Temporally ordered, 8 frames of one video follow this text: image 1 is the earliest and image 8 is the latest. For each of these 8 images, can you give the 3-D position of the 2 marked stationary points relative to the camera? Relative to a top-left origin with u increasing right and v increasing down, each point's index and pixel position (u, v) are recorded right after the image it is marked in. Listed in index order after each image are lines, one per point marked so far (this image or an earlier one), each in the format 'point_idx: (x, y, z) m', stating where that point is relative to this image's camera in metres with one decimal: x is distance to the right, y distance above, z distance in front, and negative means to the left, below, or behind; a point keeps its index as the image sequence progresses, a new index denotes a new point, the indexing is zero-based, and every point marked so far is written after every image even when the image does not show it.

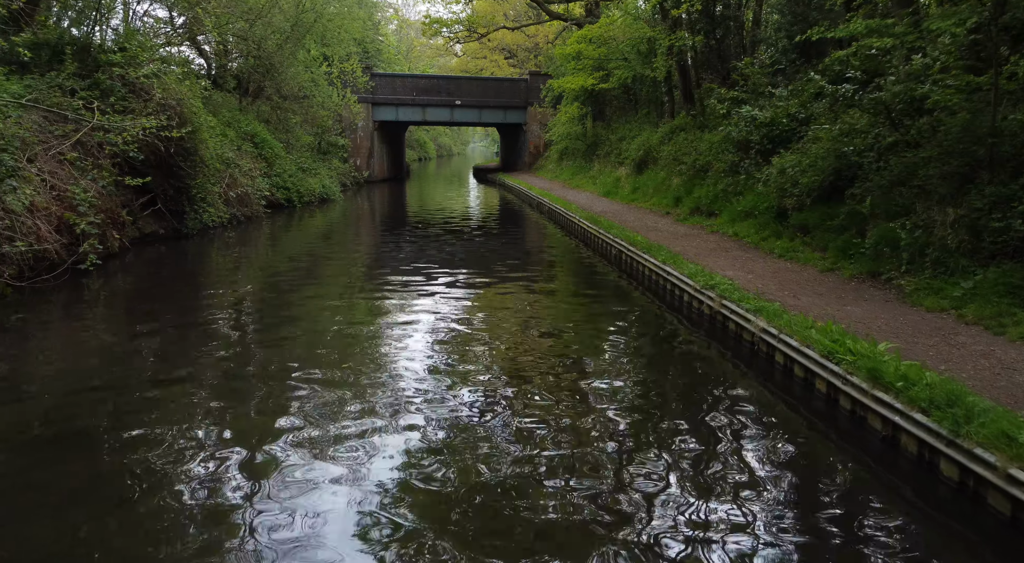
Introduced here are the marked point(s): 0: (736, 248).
0: (+4.1, +0.6, +15.0) m
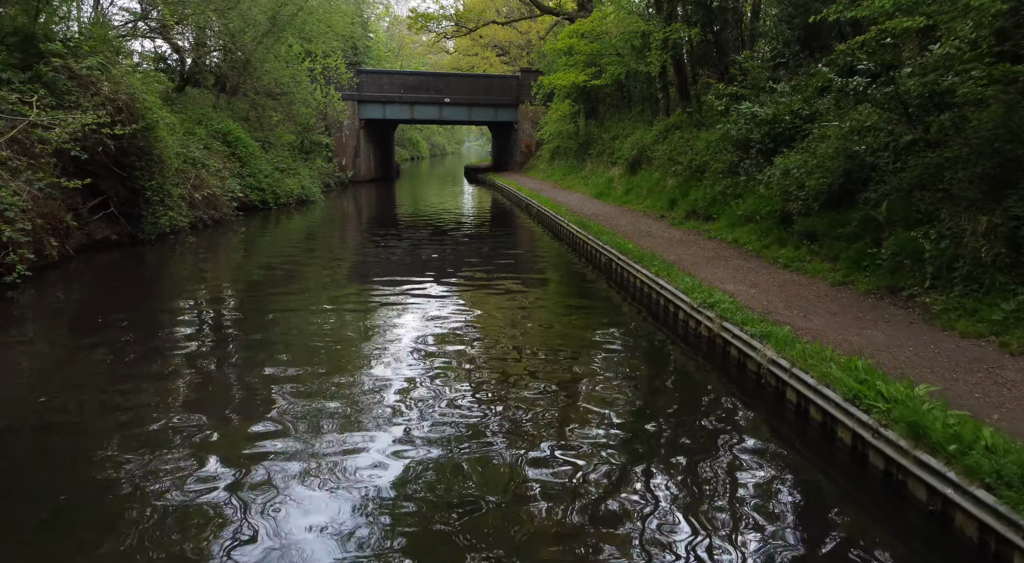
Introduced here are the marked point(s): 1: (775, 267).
0: (+3.8, +0.4, +13.7) m
1: (+4.0, +0.2, +12.4) m
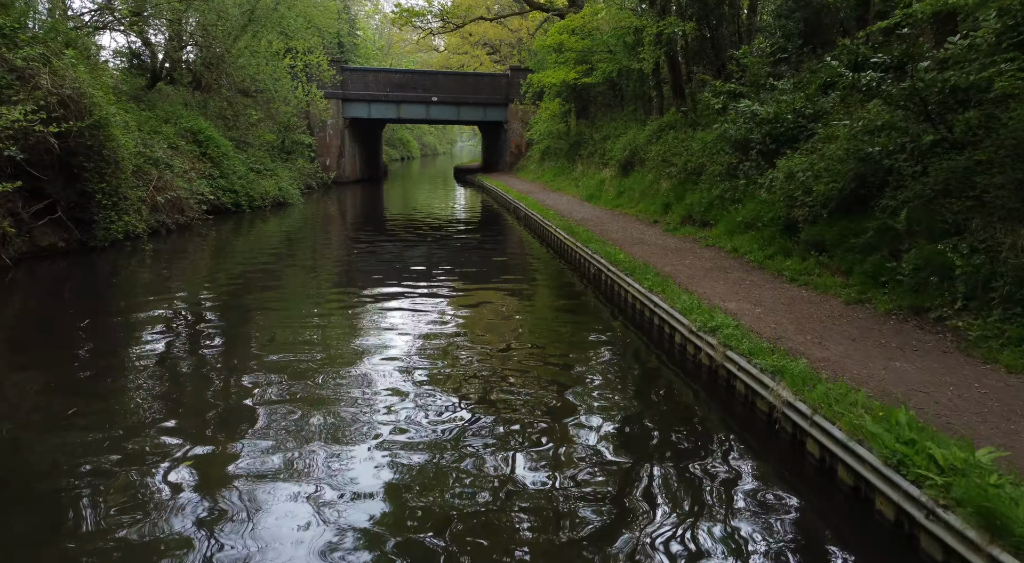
0: (+3.5, +0.2, +12.5) m
1: (+3.7, 0.0, +11.2) m
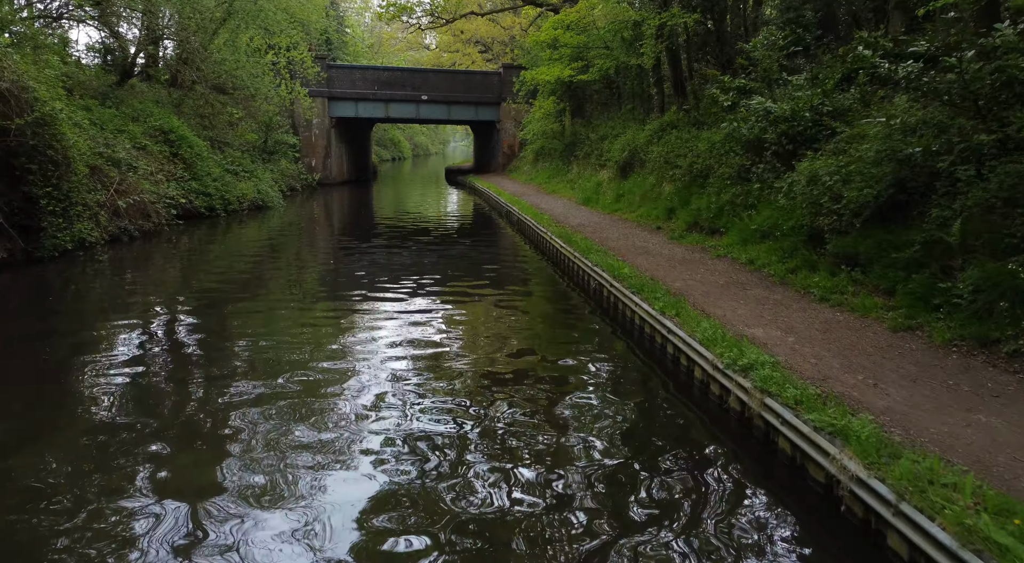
0: (+3.3, 0.0, +11.1) m
1: (+3.5, -0.2, +9.8) m
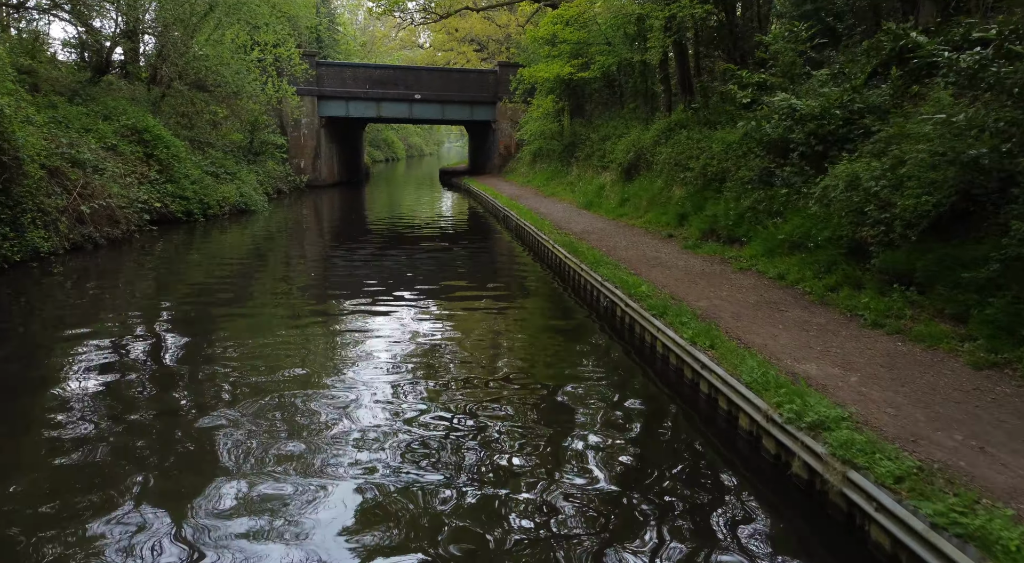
0: (+3.4, -0.2, +9.8) m
1: (+3.6, -0.5, +8.5) m
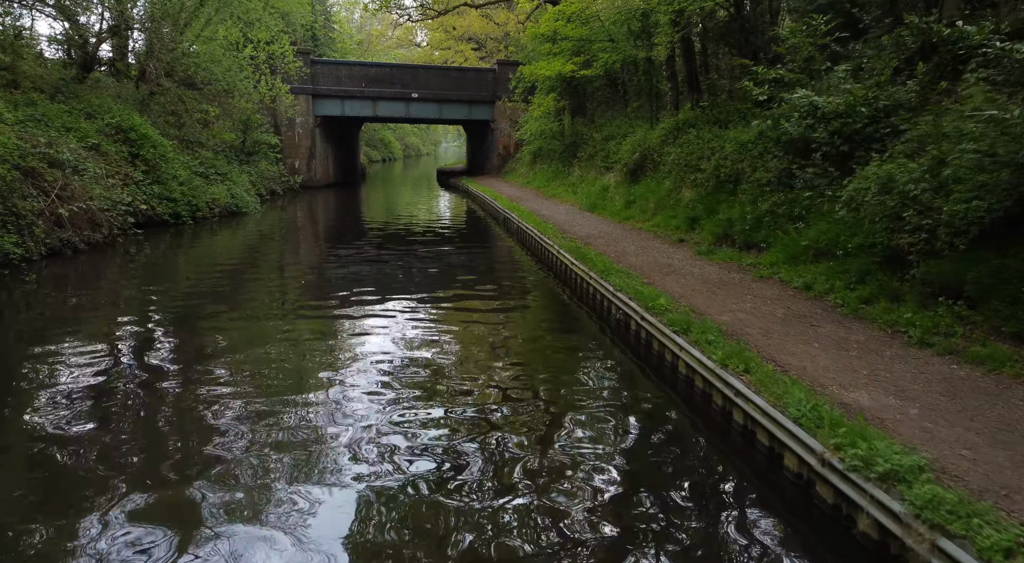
0: (+3.4, -0.4, +9.0) m
1: (+3.7, -0.6, +7.7) m
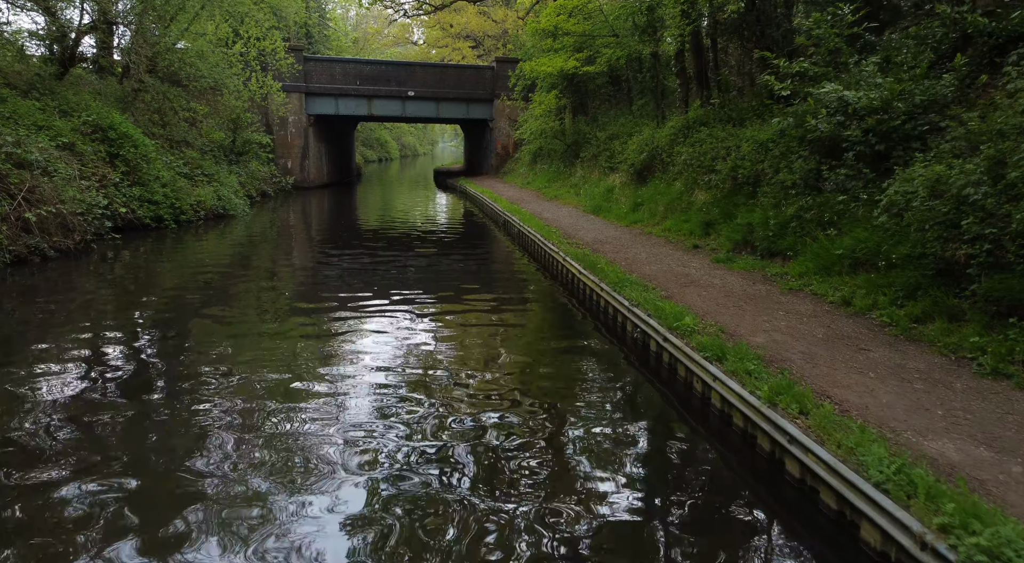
0: (+3.5, -0.5, +7.9) m
1: (+3.7, -0.8, +6.6) m
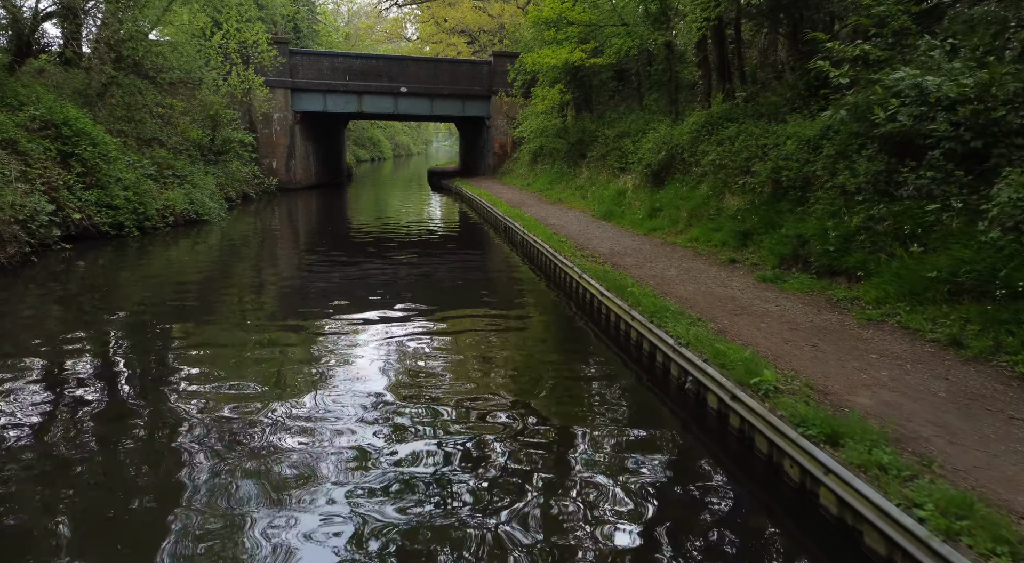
0: (+3.6, -0.8, +5.9) m
1: (+3.9, -1.1, +4.6) m
